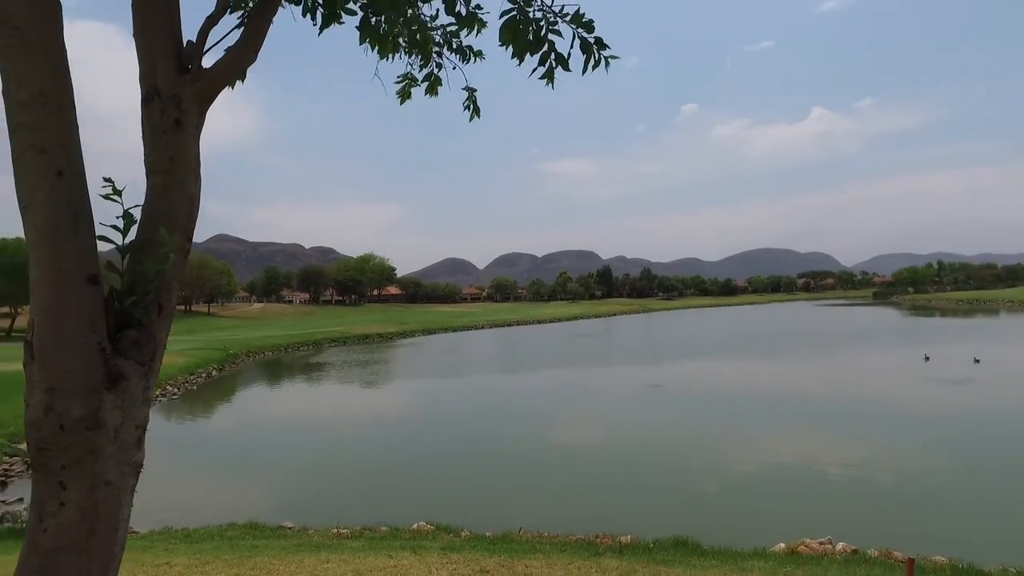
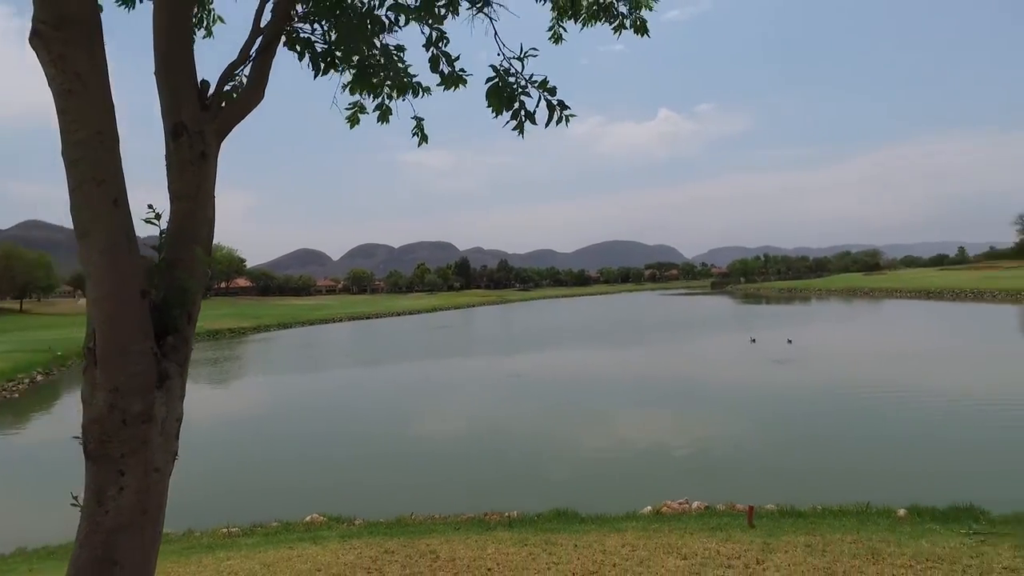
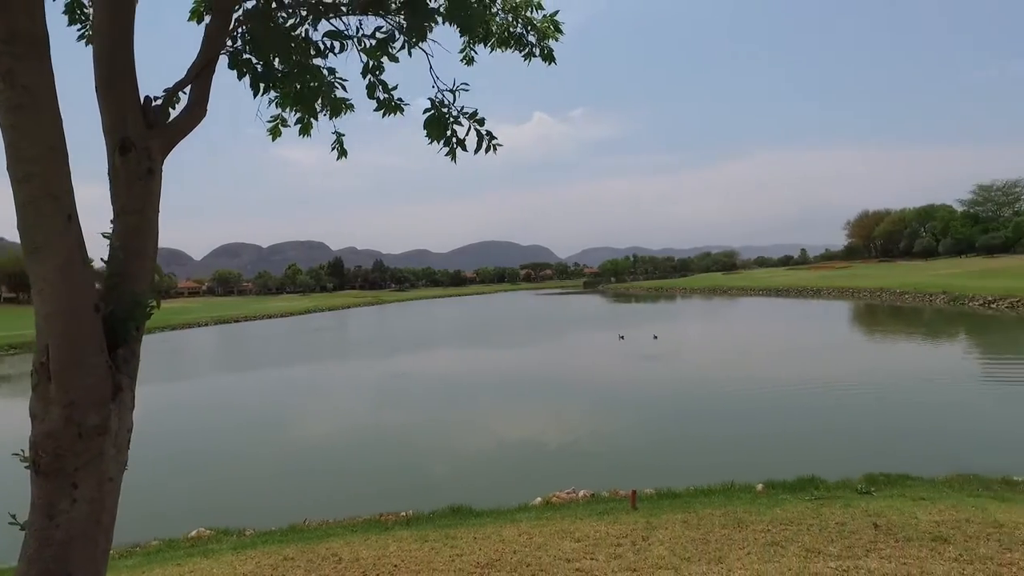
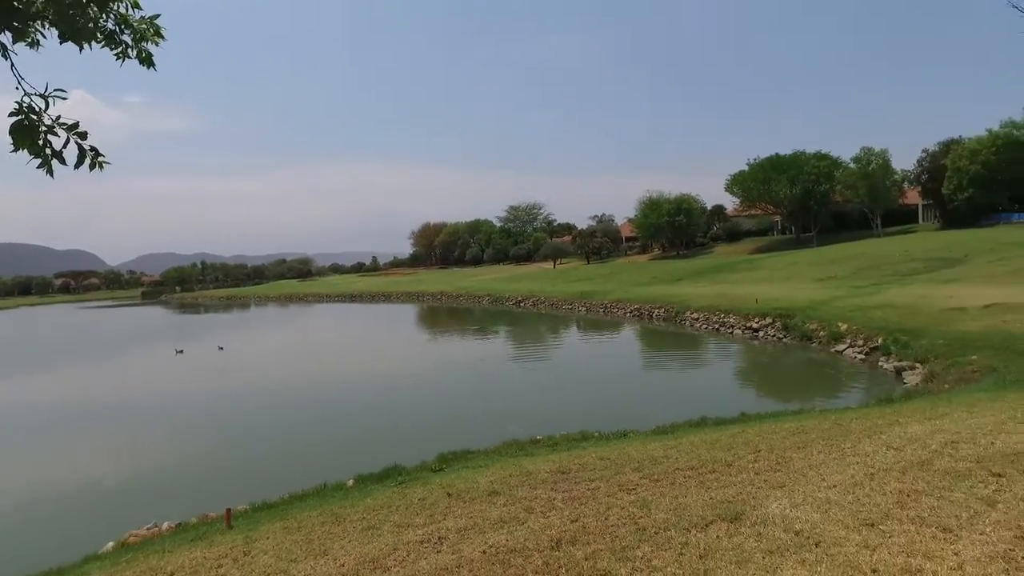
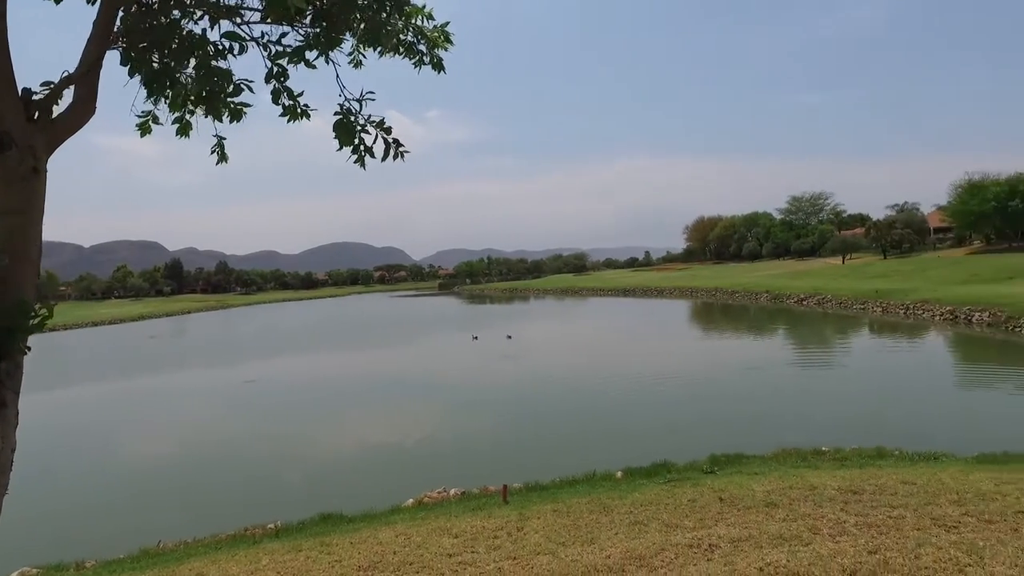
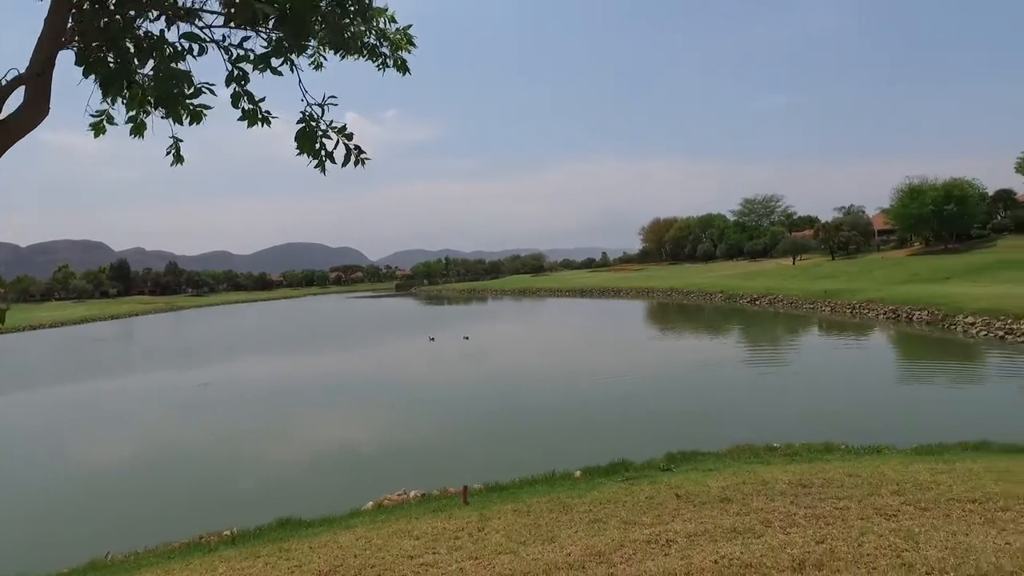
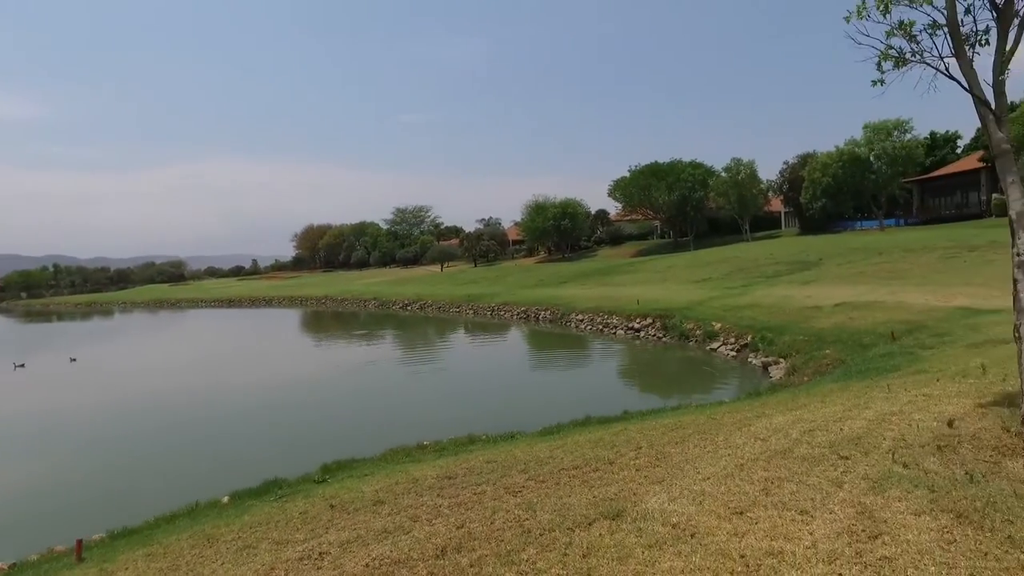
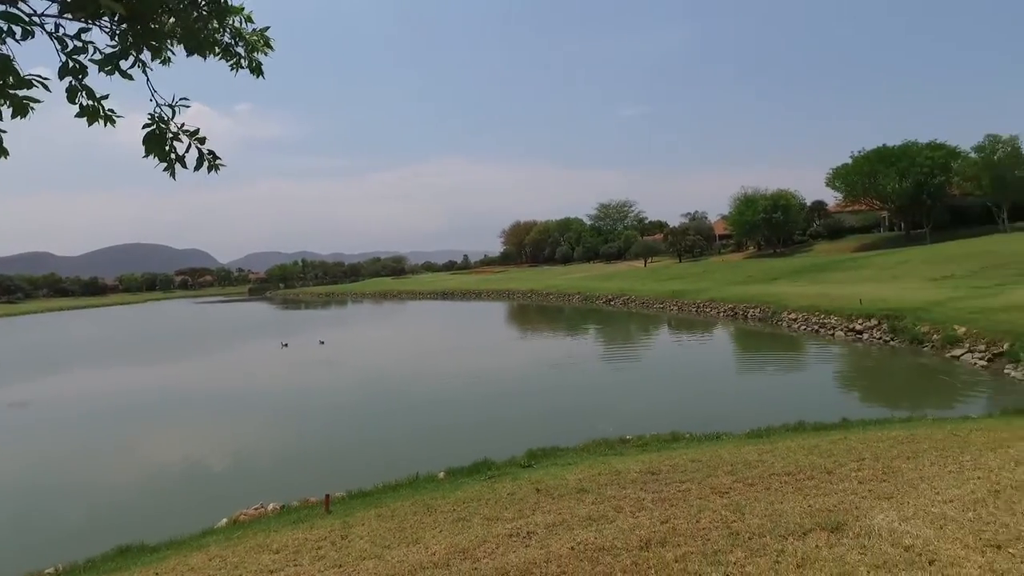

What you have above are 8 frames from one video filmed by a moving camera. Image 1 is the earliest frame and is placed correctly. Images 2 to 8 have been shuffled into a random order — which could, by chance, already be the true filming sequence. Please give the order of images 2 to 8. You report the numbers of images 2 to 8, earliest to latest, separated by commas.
2, 3, 5, 6, 8, 4, 7
